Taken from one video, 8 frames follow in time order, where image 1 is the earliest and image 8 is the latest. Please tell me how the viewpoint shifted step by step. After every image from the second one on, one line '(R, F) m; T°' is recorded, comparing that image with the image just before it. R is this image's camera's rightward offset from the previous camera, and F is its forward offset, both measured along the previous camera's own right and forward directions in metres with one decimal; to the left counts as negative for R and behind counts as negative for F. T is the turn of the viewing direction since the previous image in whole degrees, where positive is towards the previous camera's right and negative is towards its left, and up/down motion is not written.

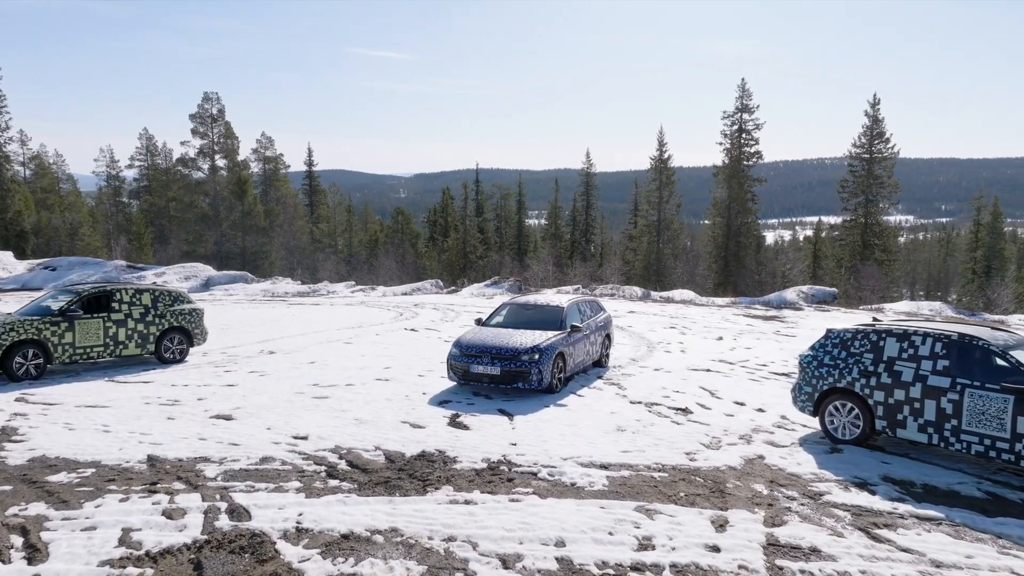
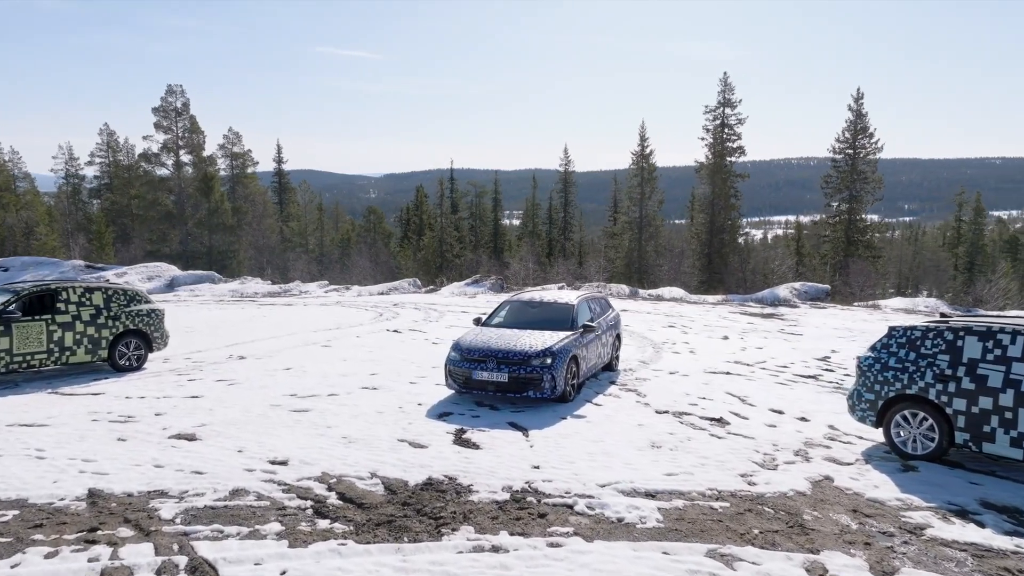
(-0.4, +1.3) m; +2°
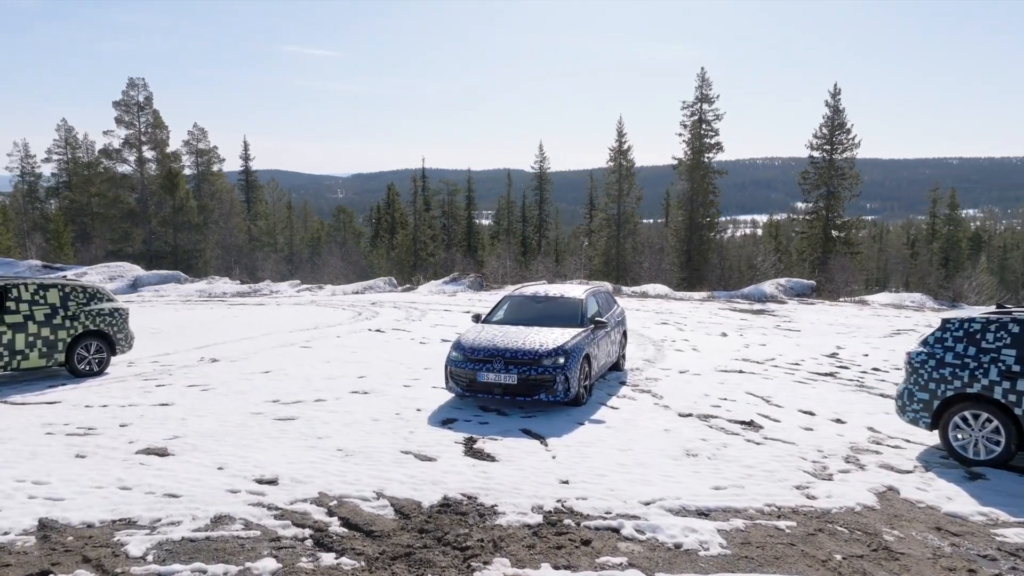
(-0.4, +0.9) m; +2°
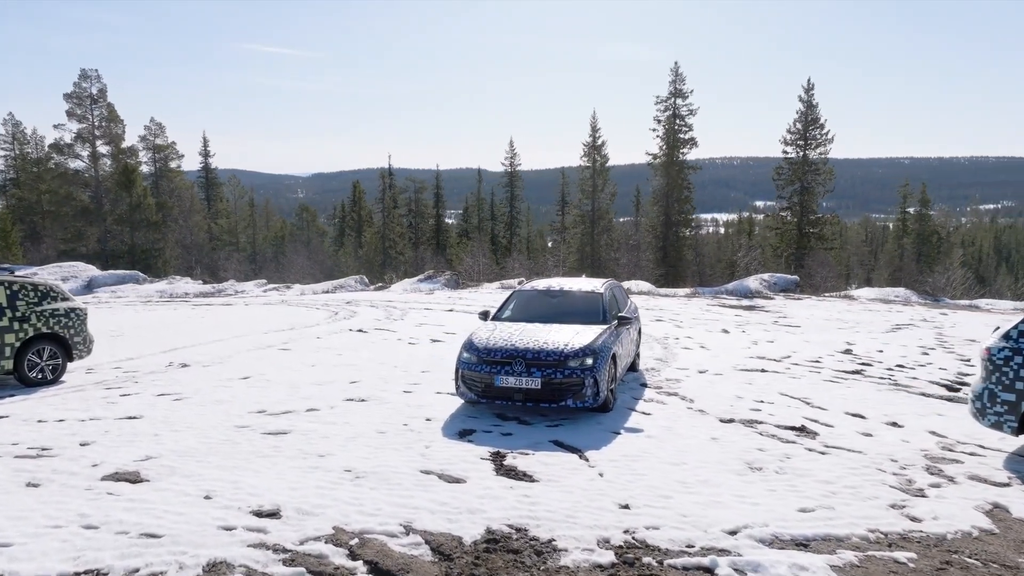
(-0.6, +1.0) m; +3°
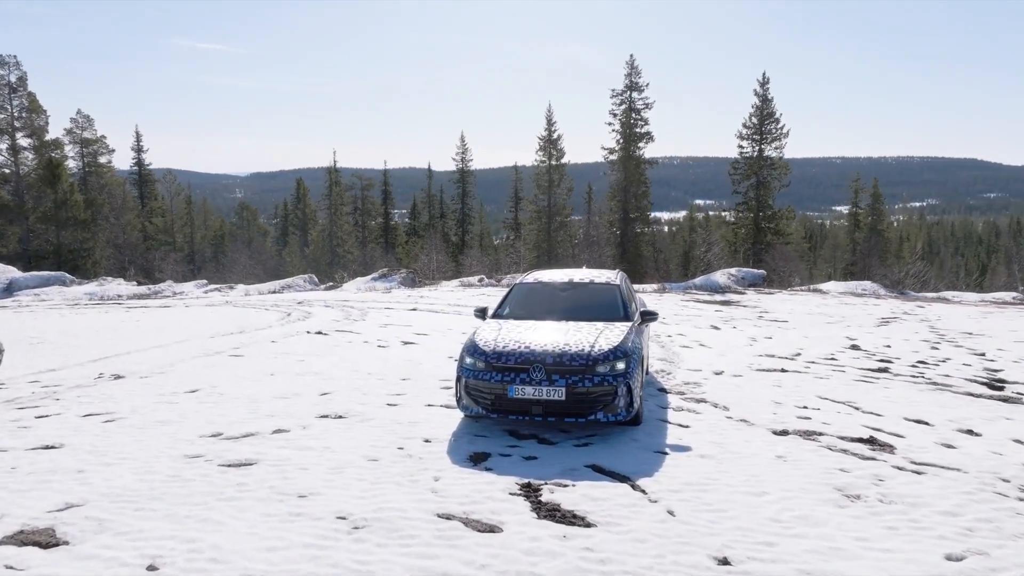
(-0.6, +1.3) m; +4°
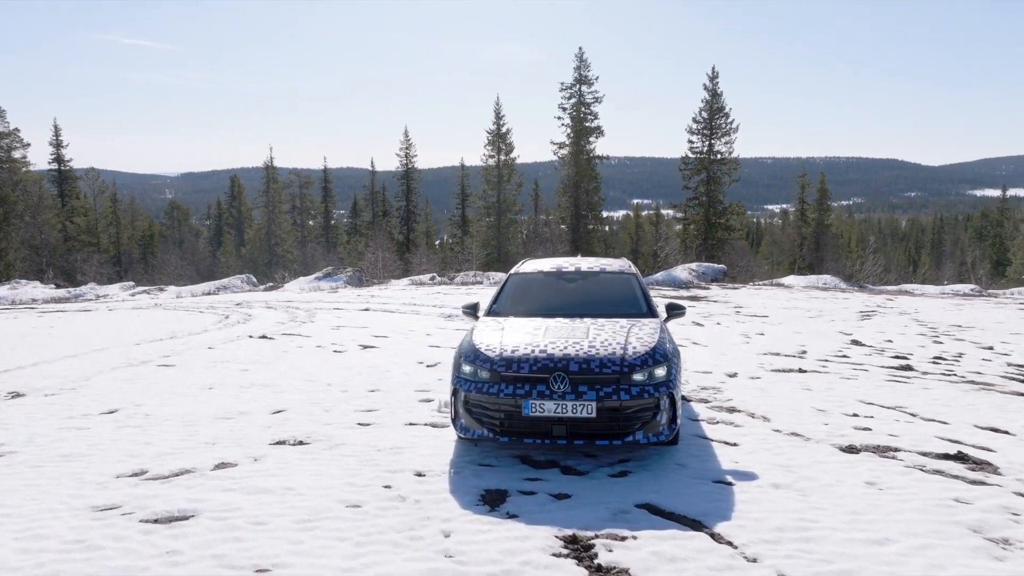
(-0.5, +1.3) m; +4°
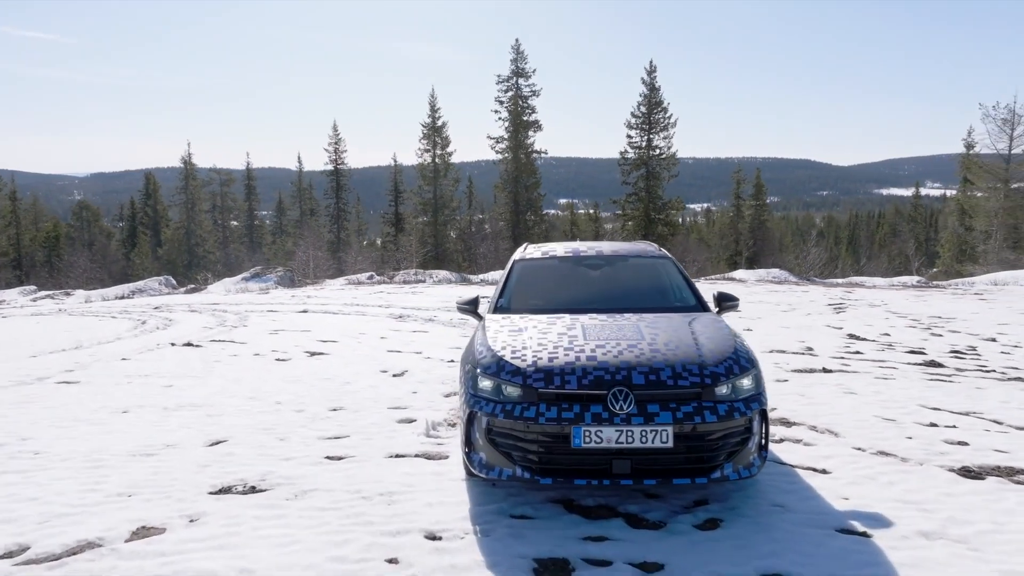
(-0.5, +1.3) m; +5°
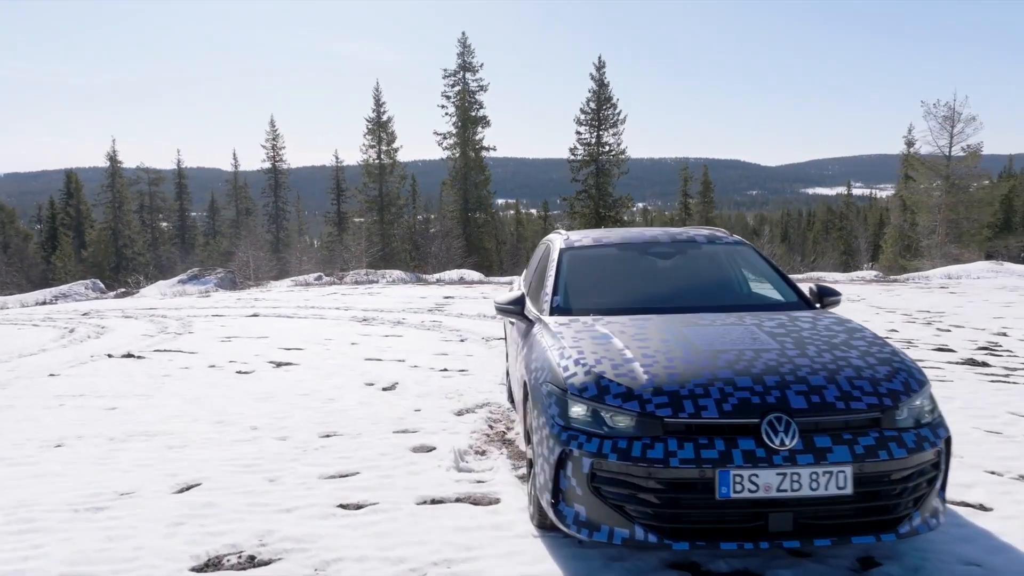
(-0.6, +1.0) m; +5°
